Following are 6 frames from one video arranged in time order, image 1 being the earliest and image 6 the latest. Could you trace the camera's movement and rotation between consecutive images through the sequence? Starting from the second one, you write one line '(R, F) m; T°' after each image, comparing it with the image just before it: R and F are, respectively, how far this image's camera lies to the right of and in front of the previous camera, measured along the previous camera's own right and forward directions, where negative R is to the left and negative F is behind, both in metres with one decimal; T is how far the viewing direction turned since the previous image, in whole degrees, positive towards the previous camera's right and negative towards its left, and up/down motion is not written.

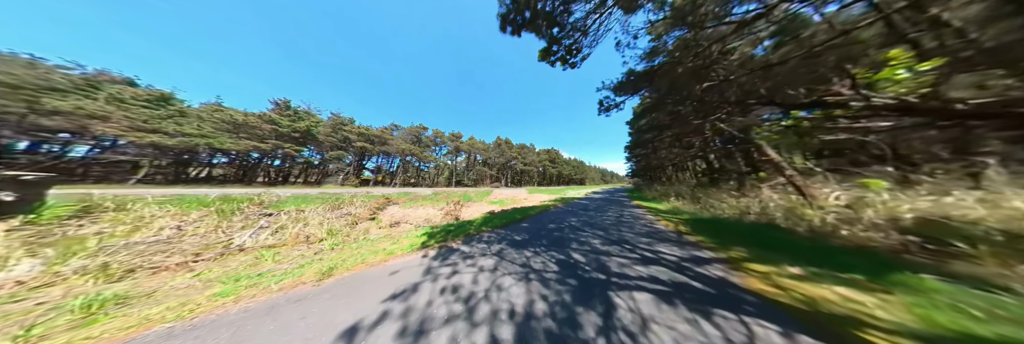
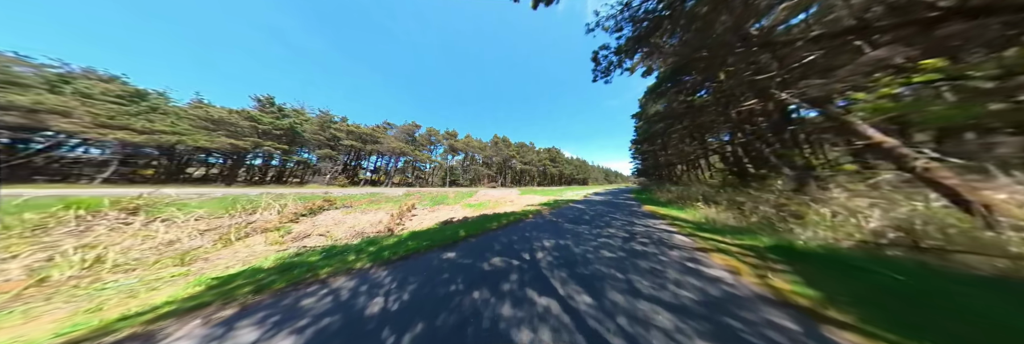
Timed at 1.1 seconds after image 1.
(+2.0, +2.5) m; -1°
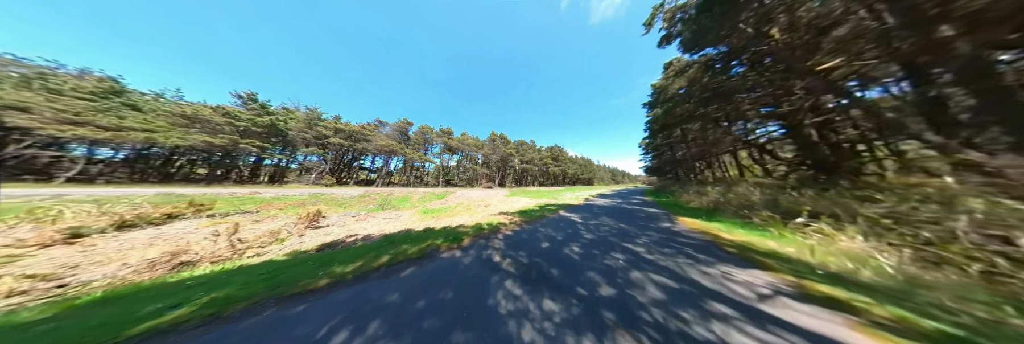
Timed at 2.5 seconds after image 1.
(+2.3, +3.2) m; -2°
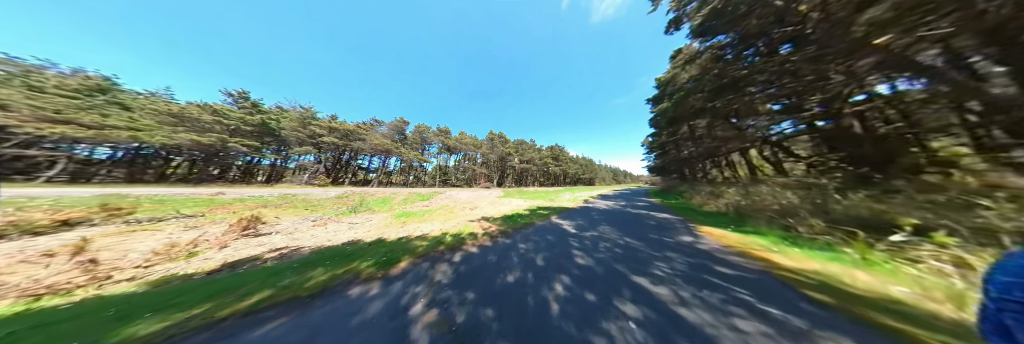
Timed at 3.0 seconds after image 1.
(+0.8, +1.1) m; -1°
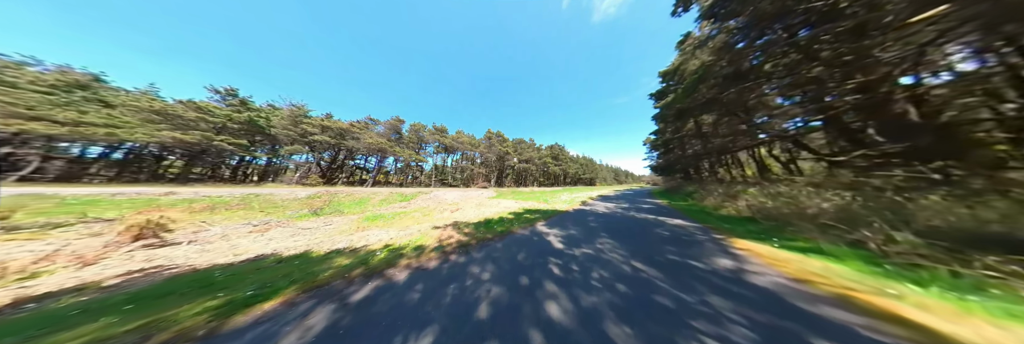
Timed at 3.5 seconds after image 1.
(+0.9, +1.1) m; 0°
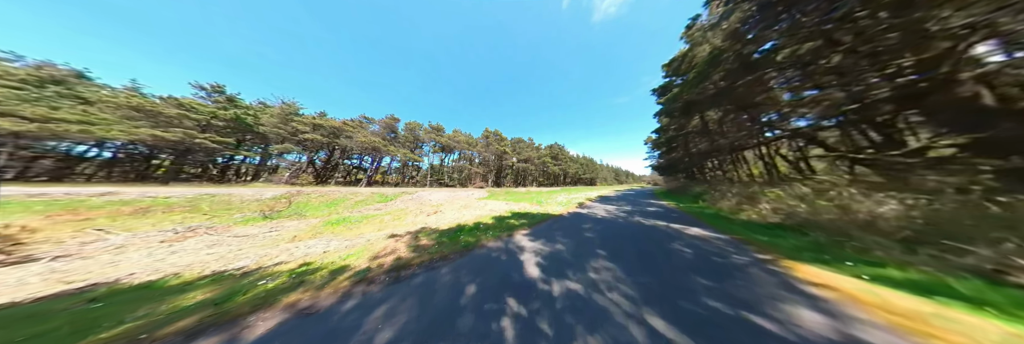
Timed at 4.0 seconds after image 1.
(+0.8, +1.0) m; 0°
